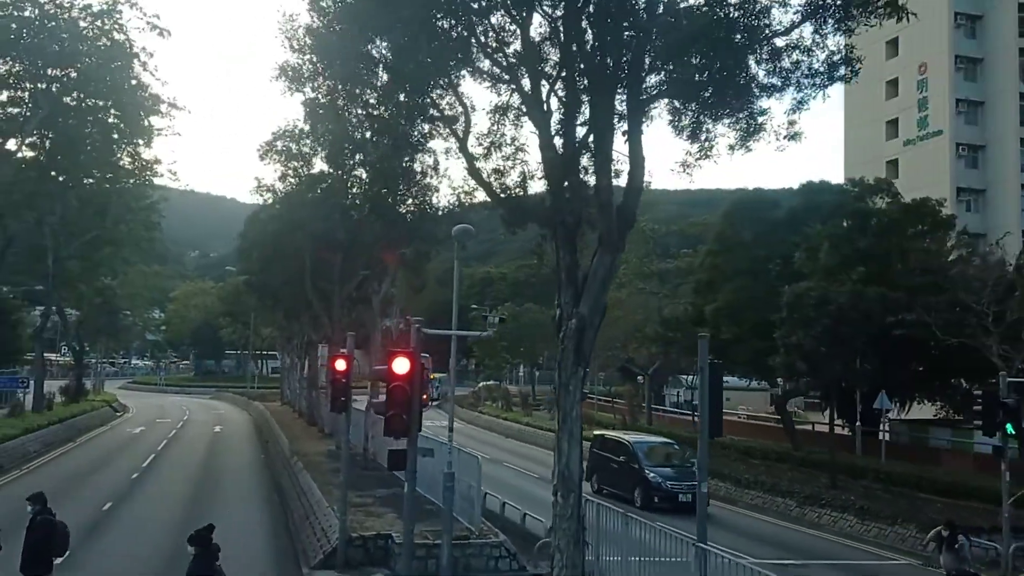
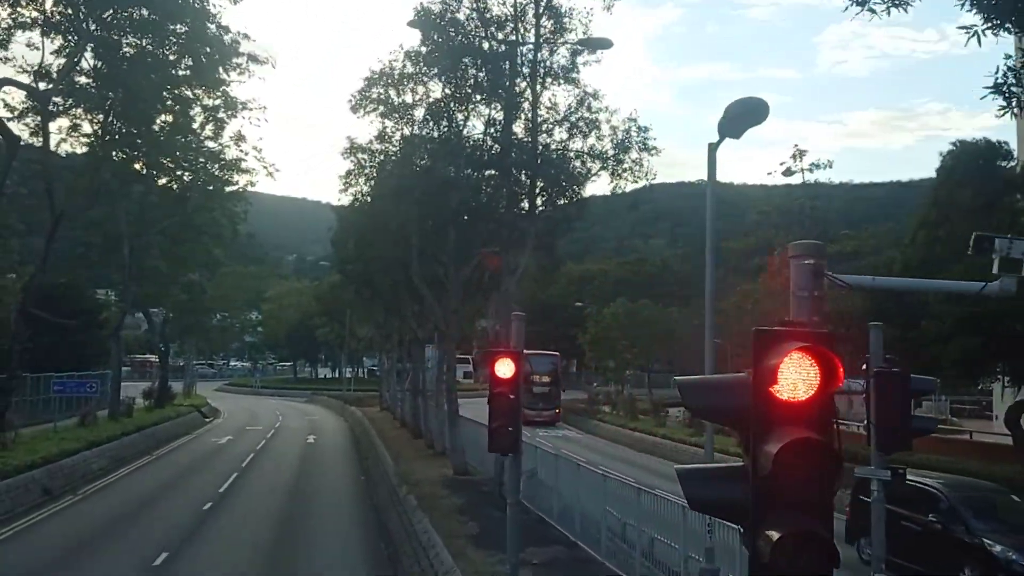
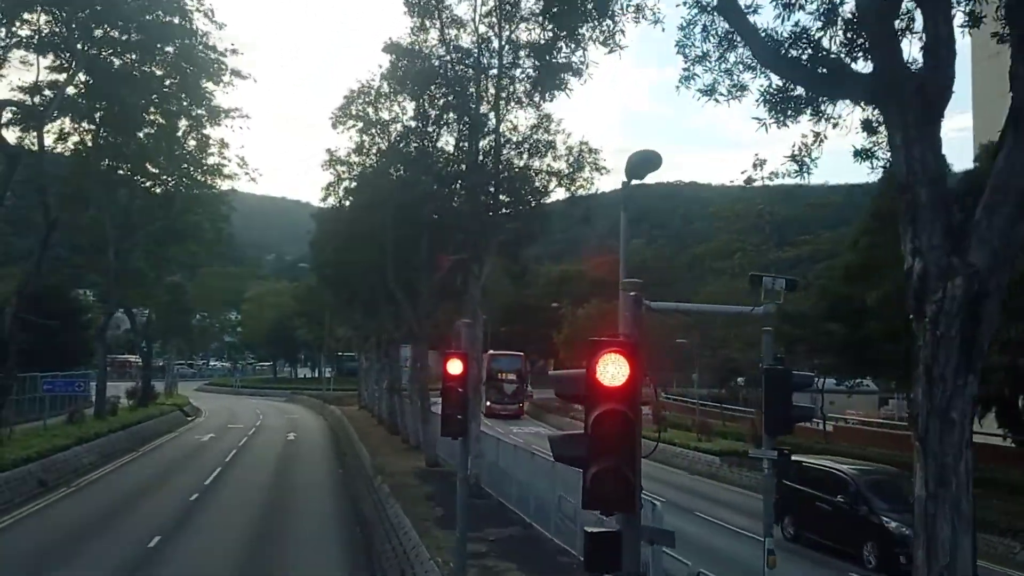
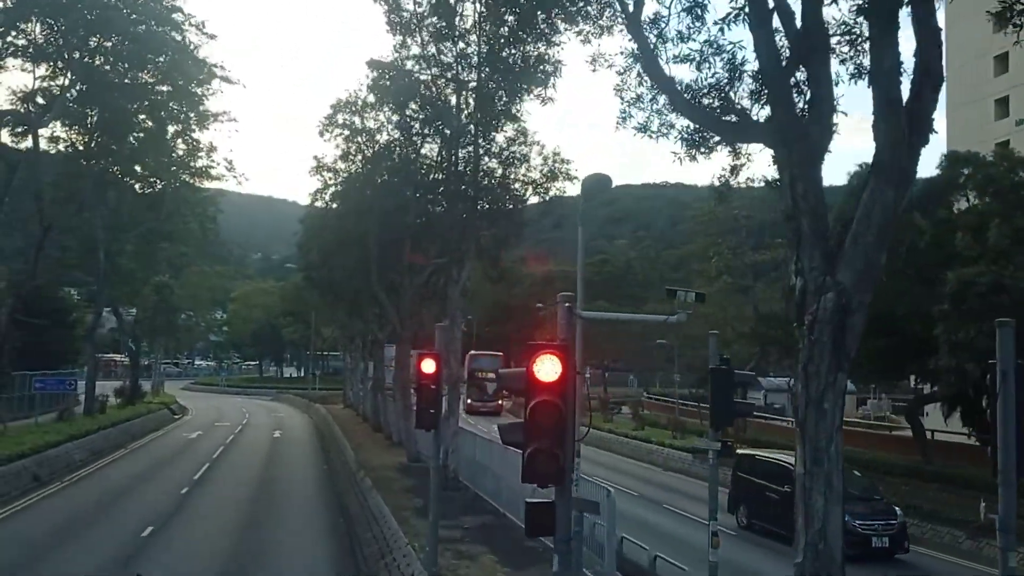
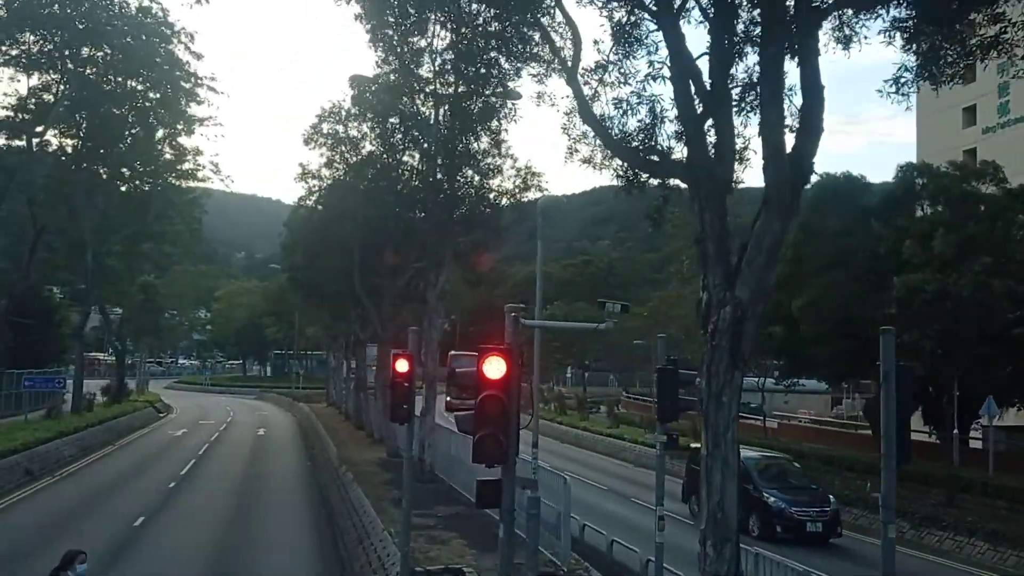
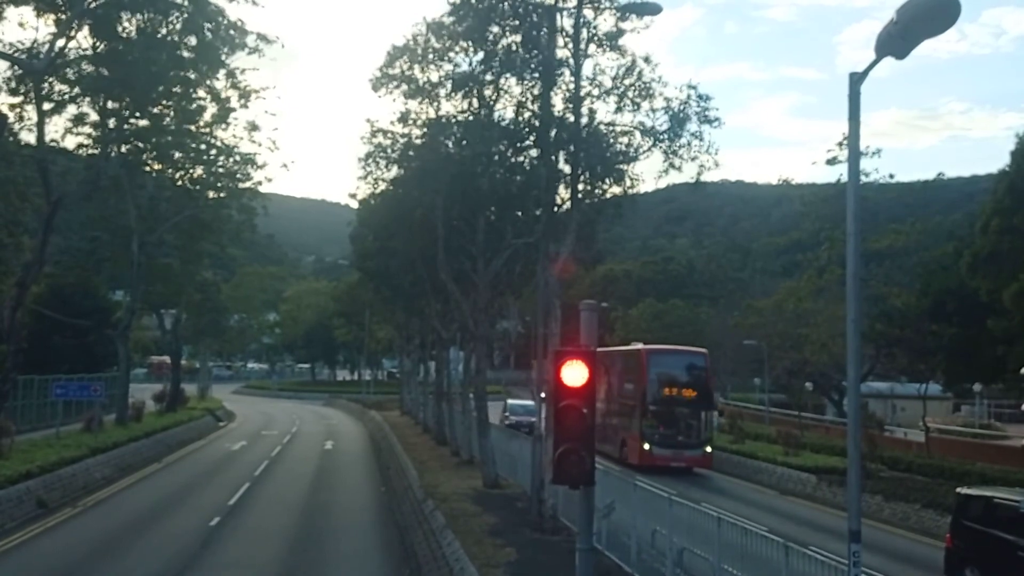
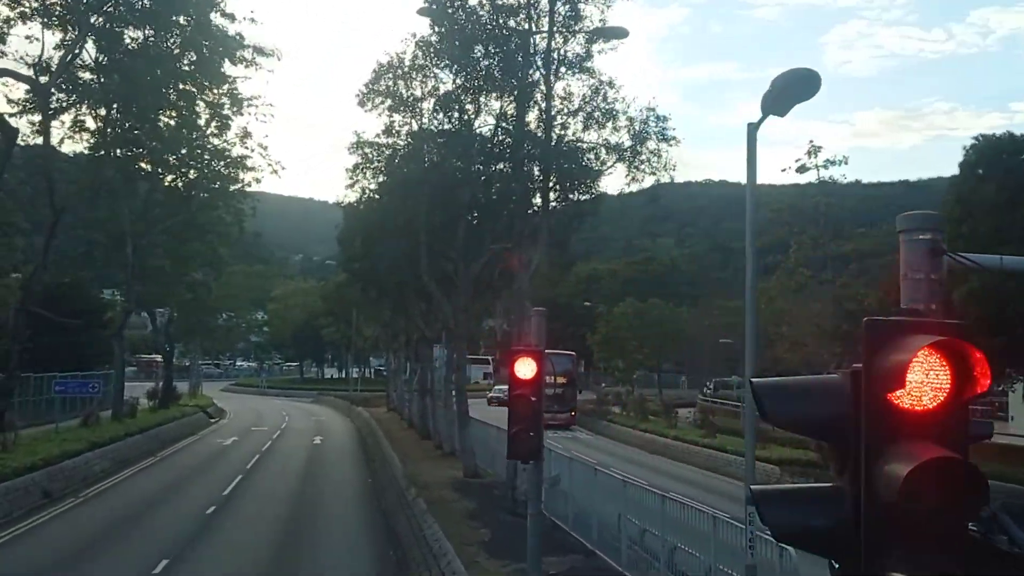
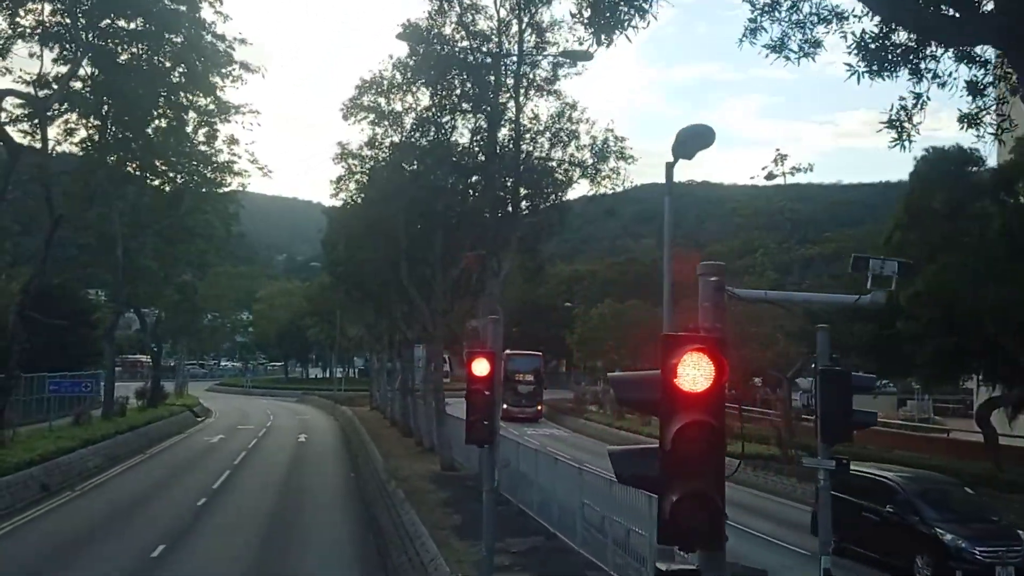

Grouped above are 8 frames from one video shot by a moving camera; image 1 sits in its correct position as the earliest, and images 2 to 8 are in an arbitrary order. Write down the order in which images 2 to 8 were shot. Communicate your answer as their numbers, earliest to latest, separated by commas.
5, 4, 3, 8, 2, 7, 6
